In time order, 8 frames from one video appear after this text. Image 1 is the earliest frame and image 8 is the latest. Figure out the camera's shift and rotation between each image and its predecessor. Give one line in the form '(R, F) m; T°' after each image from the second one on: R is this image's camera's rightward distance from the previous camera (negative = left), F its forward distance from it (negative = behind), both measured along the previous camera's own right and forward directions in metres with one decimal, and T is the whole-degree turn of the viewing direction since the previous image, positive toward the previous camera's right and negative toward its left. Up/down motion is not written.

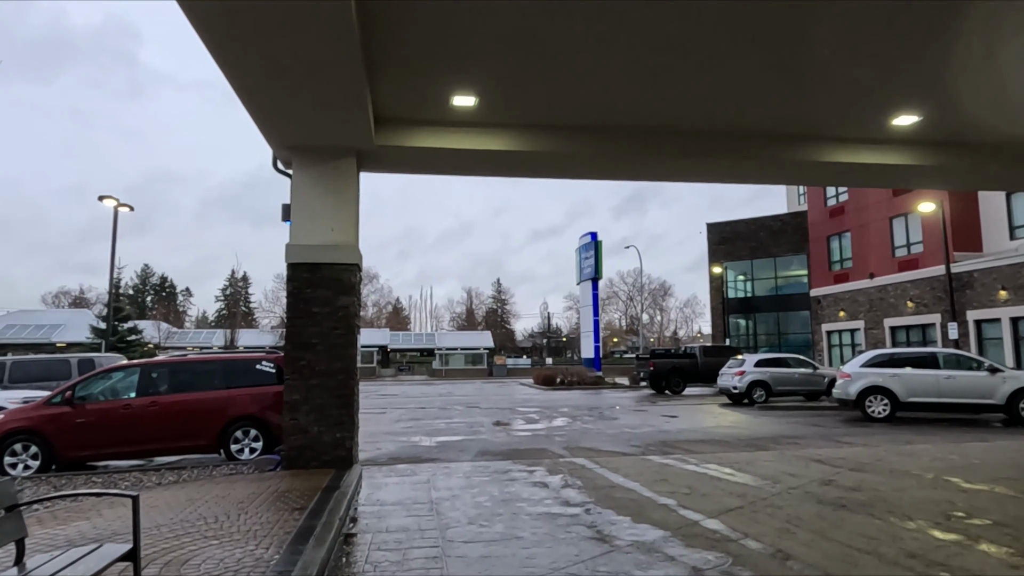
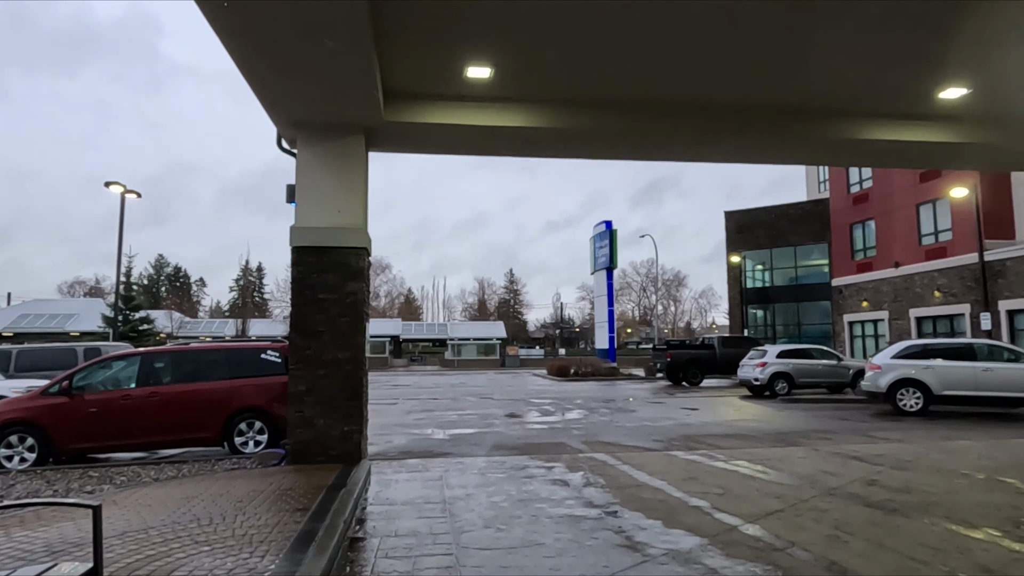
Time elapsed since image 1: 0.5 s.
(-0.1, +0.5) m; -1°
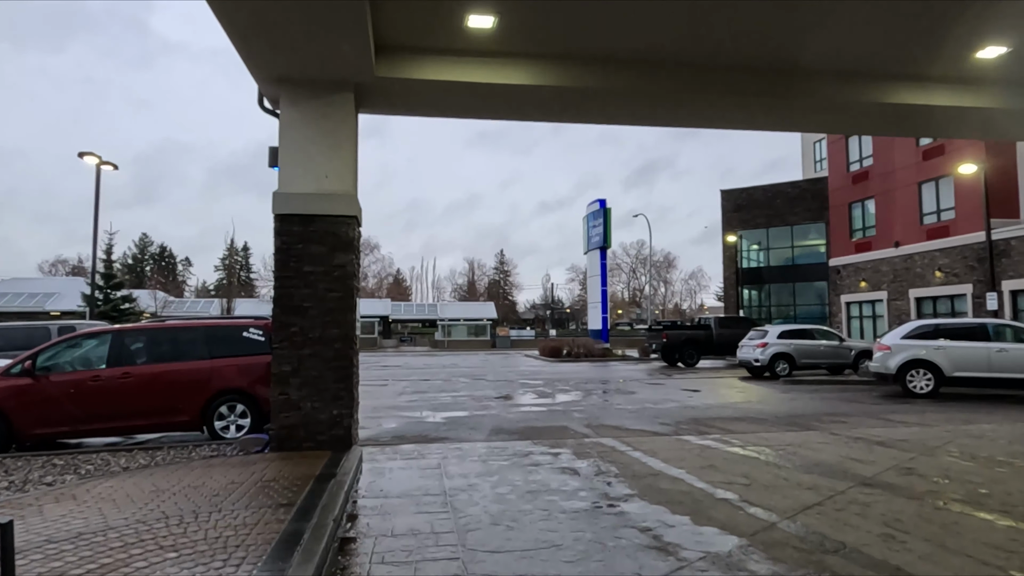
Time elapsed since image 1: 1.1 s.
(-0.2, +0.7) m; +1°
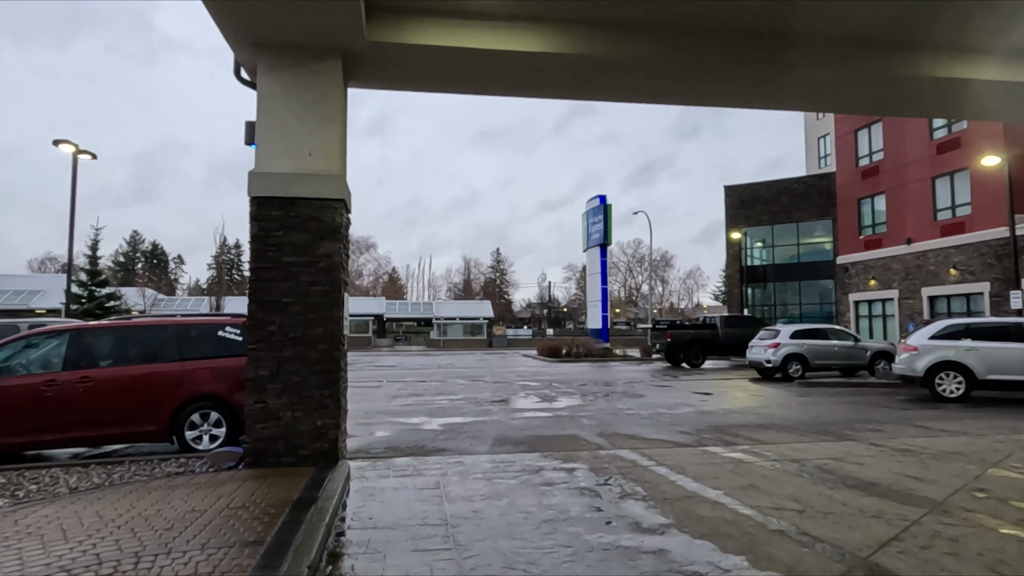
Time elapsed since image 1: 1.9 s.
(-0.1, +0.9) m; 0°
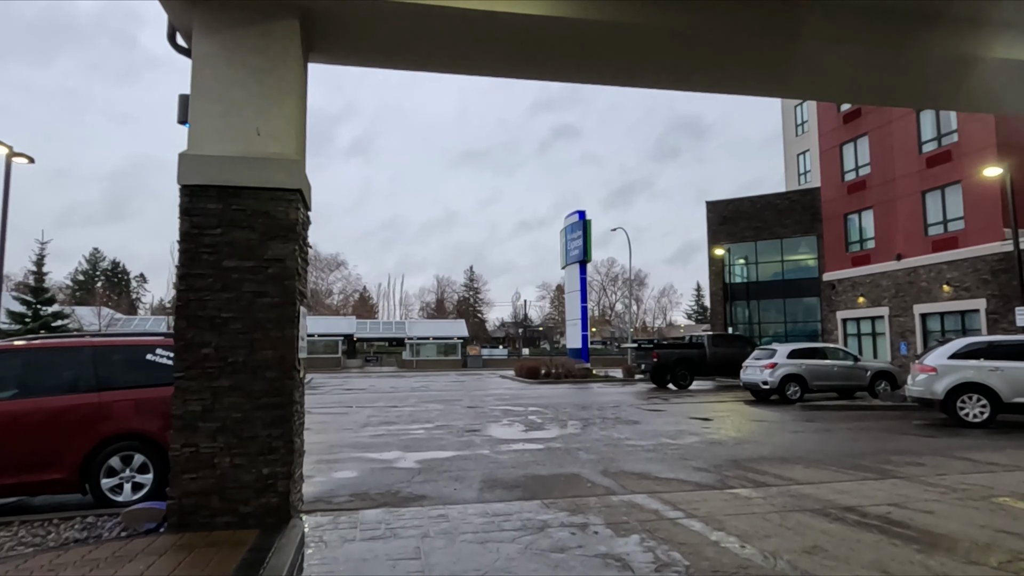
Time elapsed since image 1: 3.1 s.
(-0.2, +1.3) m; +2°
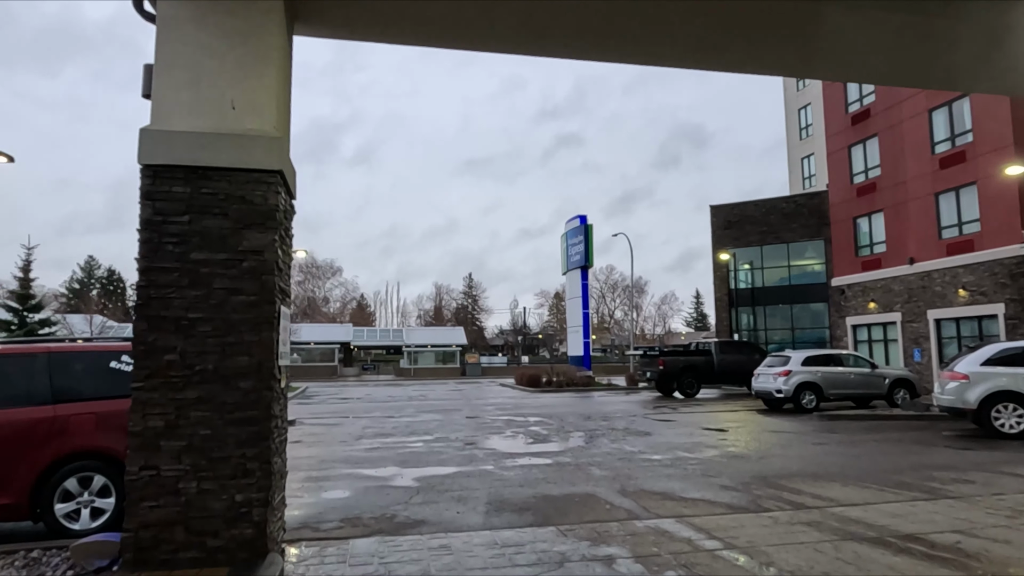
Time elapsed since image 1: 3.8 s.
(-0.1, +0.7) m; 0°
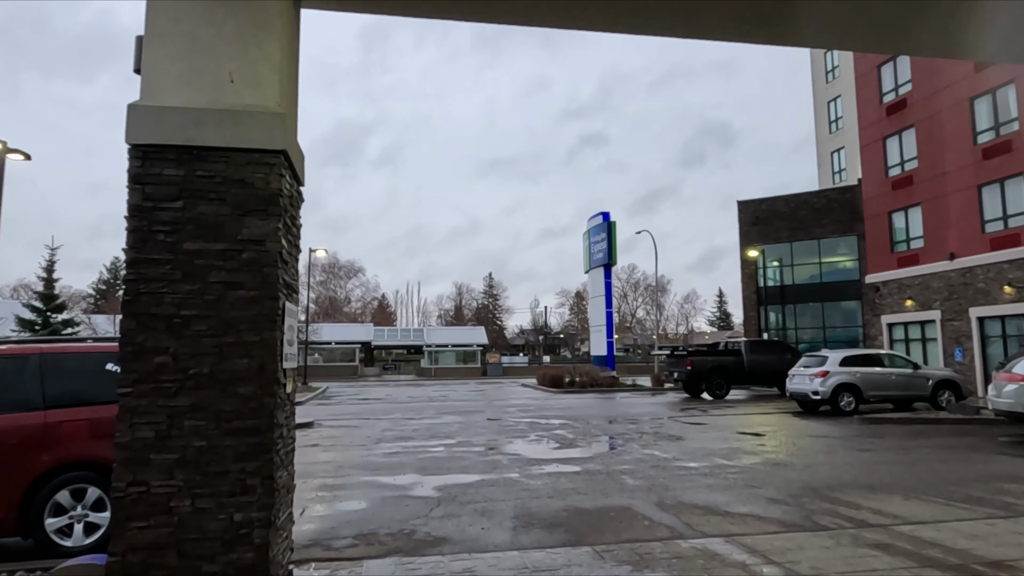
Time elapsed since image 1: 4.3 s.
(-0.1, +0.6) m; -2°
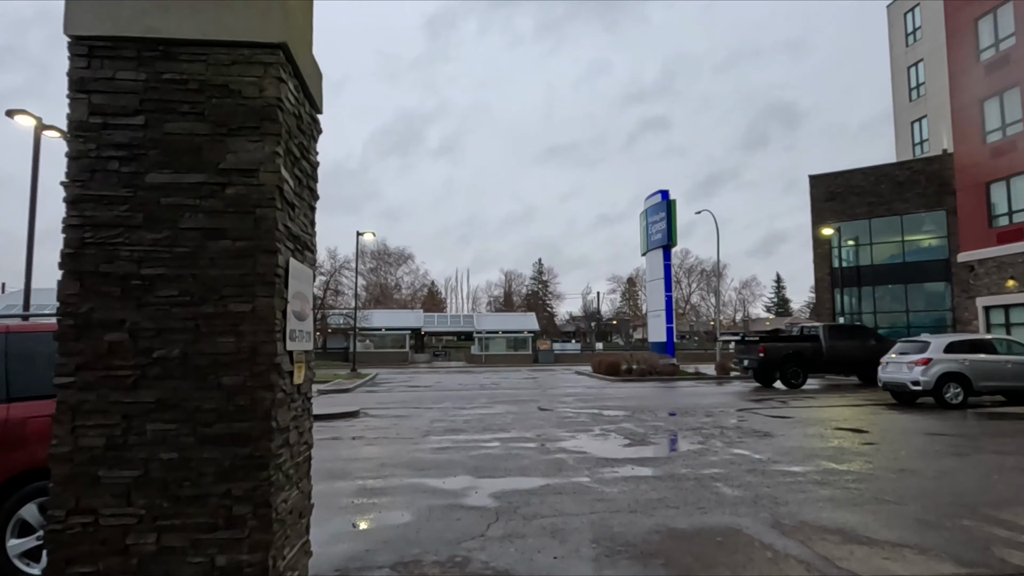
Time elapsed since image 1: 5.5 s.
(-0.2, +1.3) m; -4°
